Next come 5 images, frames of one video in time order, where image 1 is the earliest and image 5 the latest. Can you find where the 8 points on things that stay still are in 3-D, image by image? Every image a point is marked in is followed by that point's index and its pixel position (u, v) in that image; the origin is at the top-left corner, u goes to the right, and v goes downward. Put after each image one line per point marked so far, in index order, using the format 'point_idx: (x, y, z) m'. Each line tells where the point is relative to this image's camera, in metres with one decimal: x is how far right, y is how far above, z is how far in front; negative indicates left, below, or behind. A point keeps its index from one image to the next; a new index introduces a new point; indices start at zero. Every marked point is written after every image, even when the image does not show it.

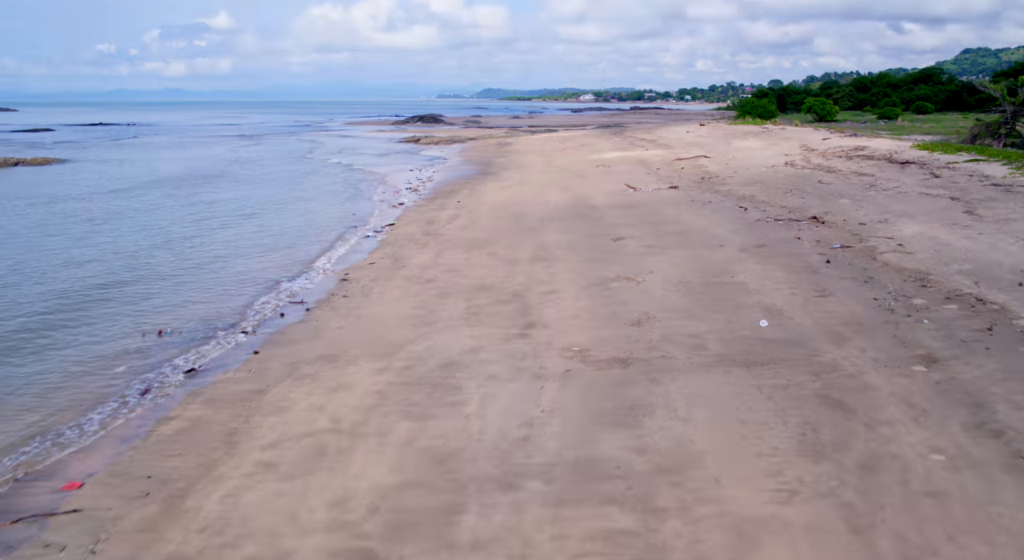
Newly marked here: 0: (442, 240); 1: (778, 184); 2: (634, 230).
0: (-1.4, +0.8, +12.1) m
1: (+6.5, +2.3, +15.2) m
2: (+2.2, +0.9, +11.5) m
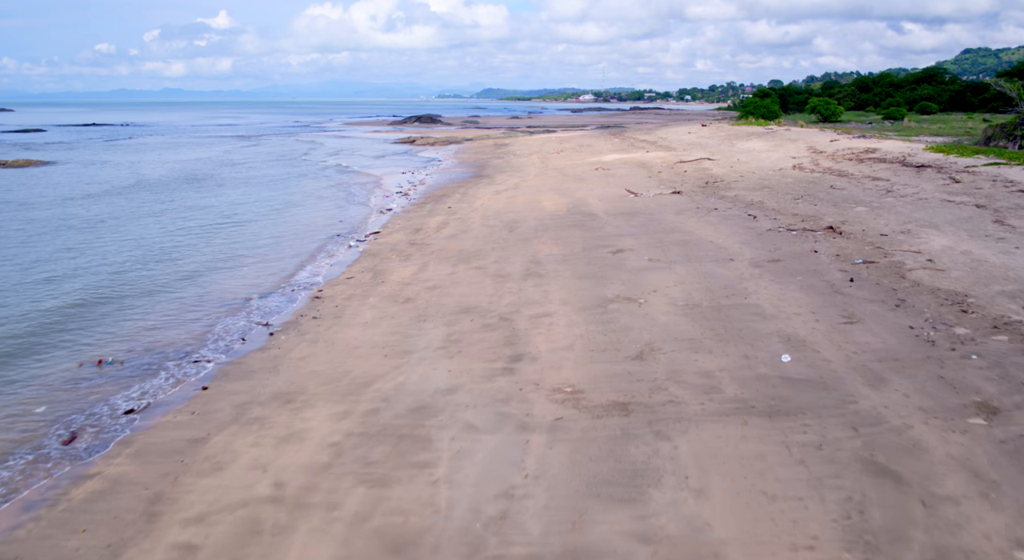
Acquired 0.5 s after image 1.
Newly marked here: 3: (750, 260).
0: (-1.6, +0.5, +11.2) m
1: (+6.3, +2.1, +14.3) m
2: (+2.1, +0.7, +10.6) m
3: (+3.4, +0.3, +9.0) m
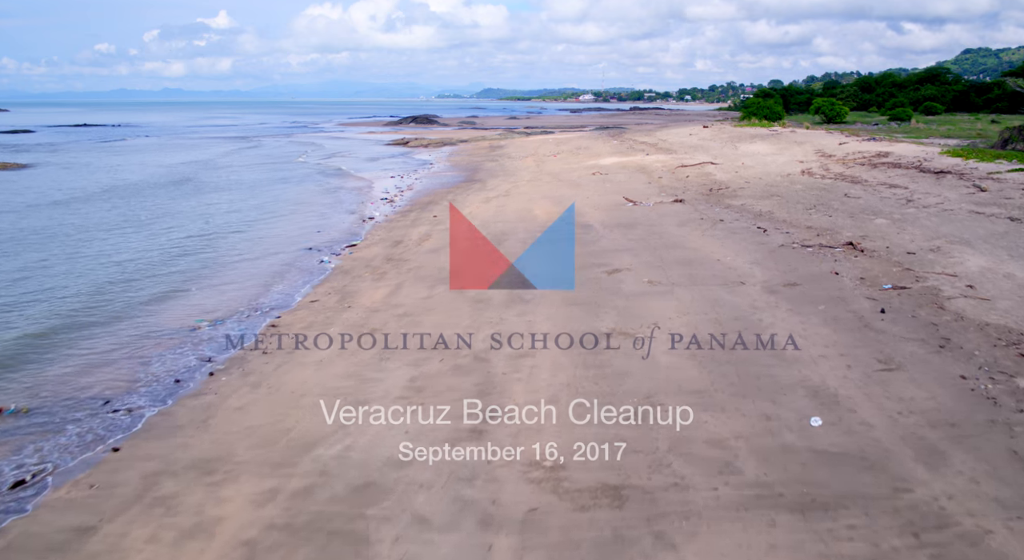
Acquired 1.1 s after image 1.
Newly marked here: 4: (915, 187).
0: (-1.8, +0.2, +10.2) m
1: (+6.1, +1.7, +13.2) m
2: (+1.8, +0.3, +9.5) m
3: (+3.2, -0.1, +7.9) m
4: (+8.7, +2.0, +13.4) m
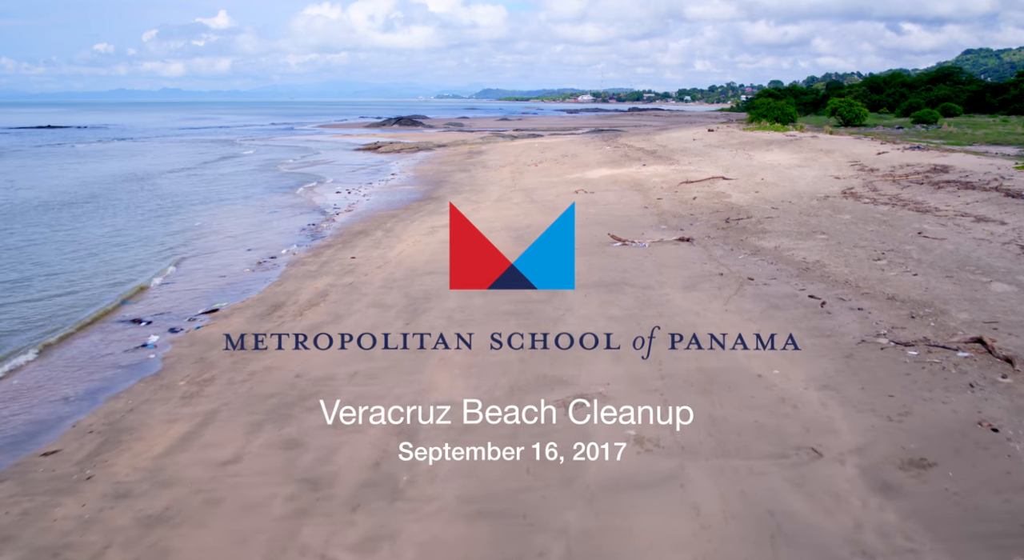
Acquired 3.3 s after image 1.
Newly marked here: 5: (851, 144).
0: (-2.7, -1.0, +6.3) m
1: (+5.2, +0.6, +9.4) m
2: (+0.9, -0.8, +5.6) m
3: (+2.3, -1.2, +4.1) m
4: (+7.8, +0.9, +9.5) m
5: (+11.0, +4.4, +20.0) m
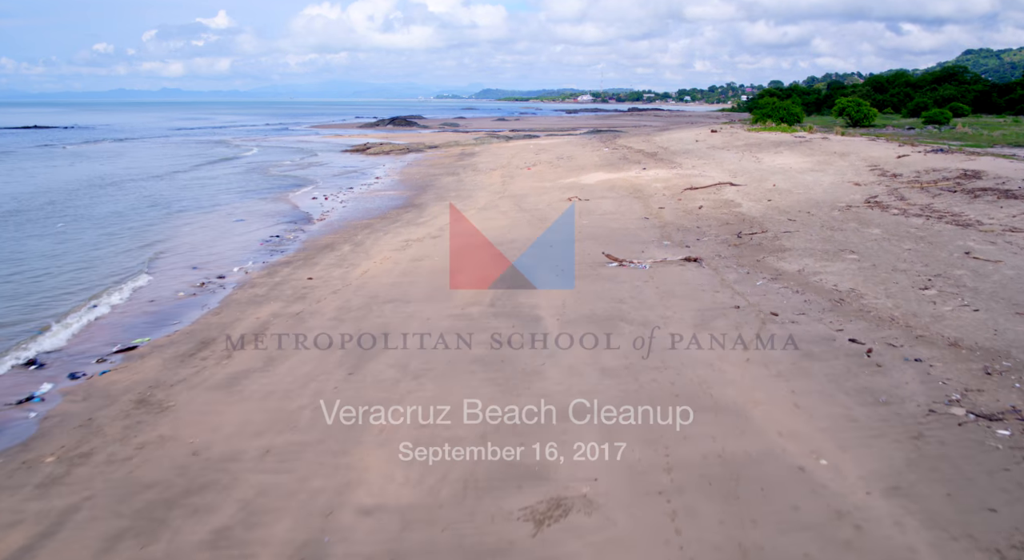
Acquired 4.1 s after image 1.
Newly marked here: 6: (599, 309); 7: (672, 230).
0: (-3.0, -1.3, +4.9) m
1: (+4.9, +0.3, +8.0) m
2: (+0.6, -1.2, +4.2) m
3: (+2.0, -1.5, +2.7) m
4: (+7.5, +0.5, +8.1) m
5: (+10.7, +4.0, +18.6) m
6: (+1.0, -0.3, +6.9) m
7: (+2.7, +0.8, +10.4) m
